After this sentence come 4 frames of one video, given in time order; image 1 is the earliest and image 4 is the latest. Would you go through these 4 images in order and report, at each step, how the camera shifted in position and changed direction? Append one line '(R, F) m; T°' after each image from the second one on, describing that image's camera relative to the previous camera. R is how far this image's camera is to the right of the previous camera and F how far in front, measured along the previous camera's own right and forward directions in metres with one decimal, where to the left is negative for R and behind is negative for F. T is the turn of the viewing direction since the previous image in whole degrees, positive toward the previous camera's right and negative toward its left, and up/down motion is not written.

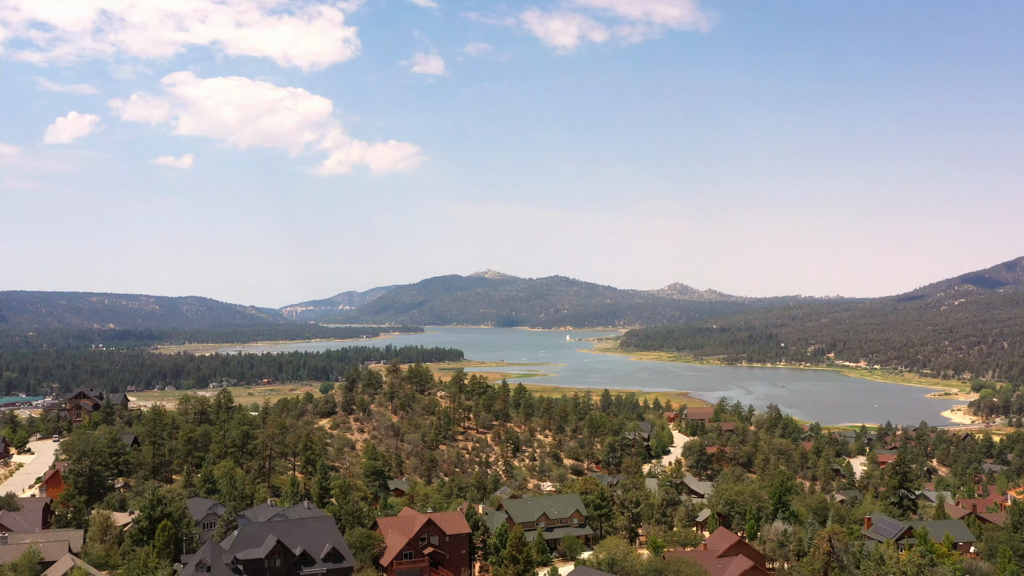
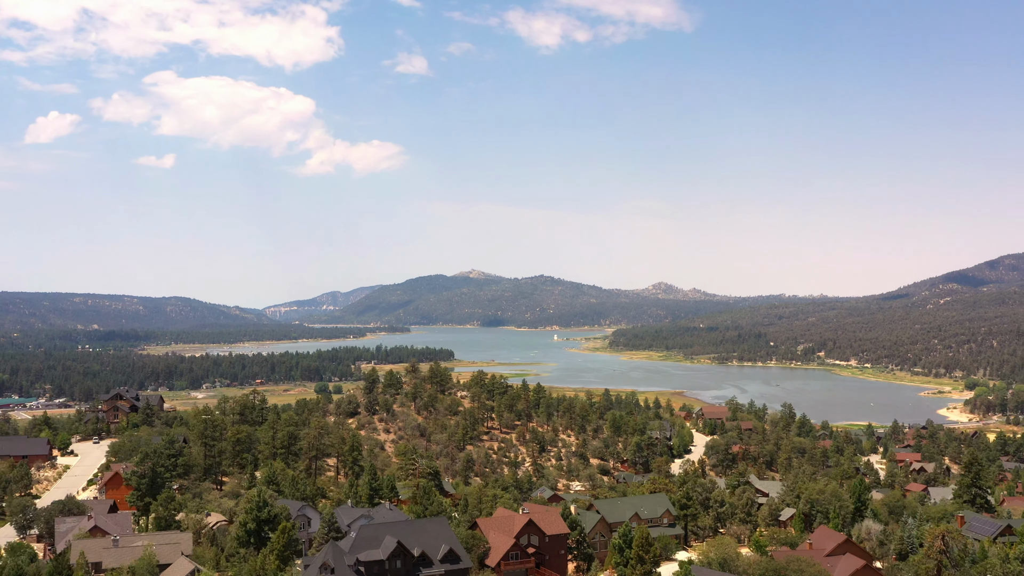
(-3.6, +0.1) m; 0°
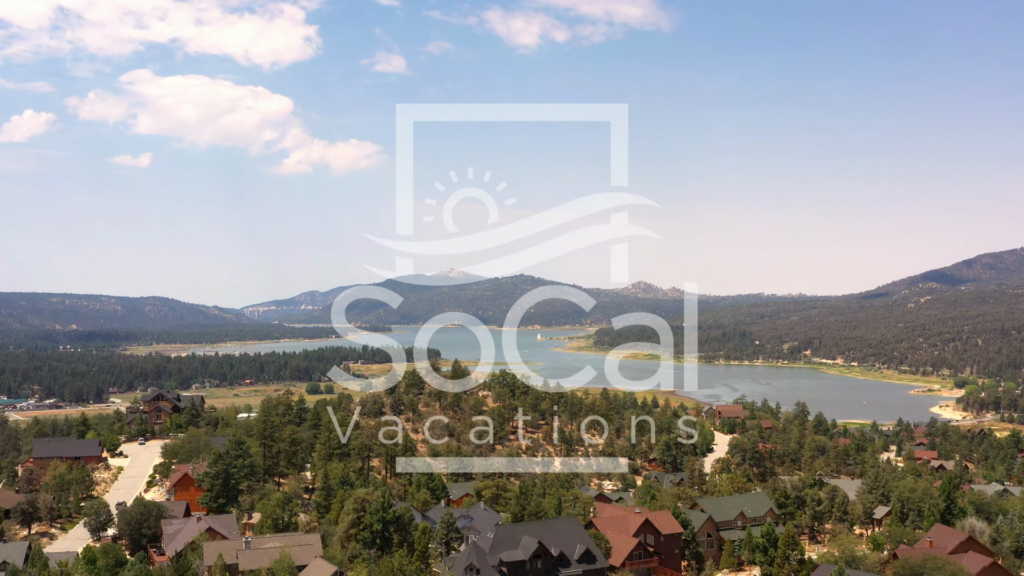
(-4.2, +0.1) m; +1°
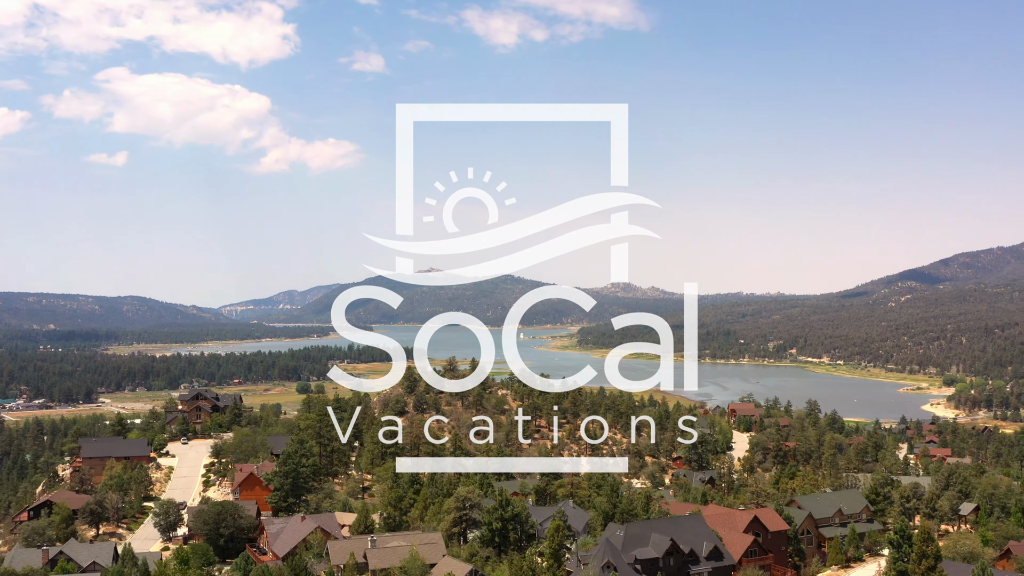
(-4.0, +0.1) m; +1°
